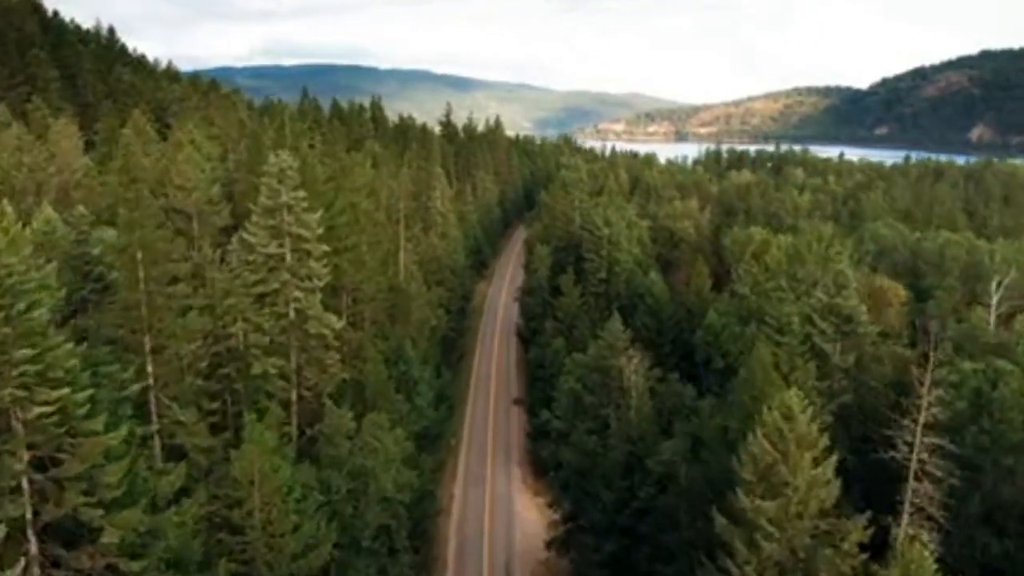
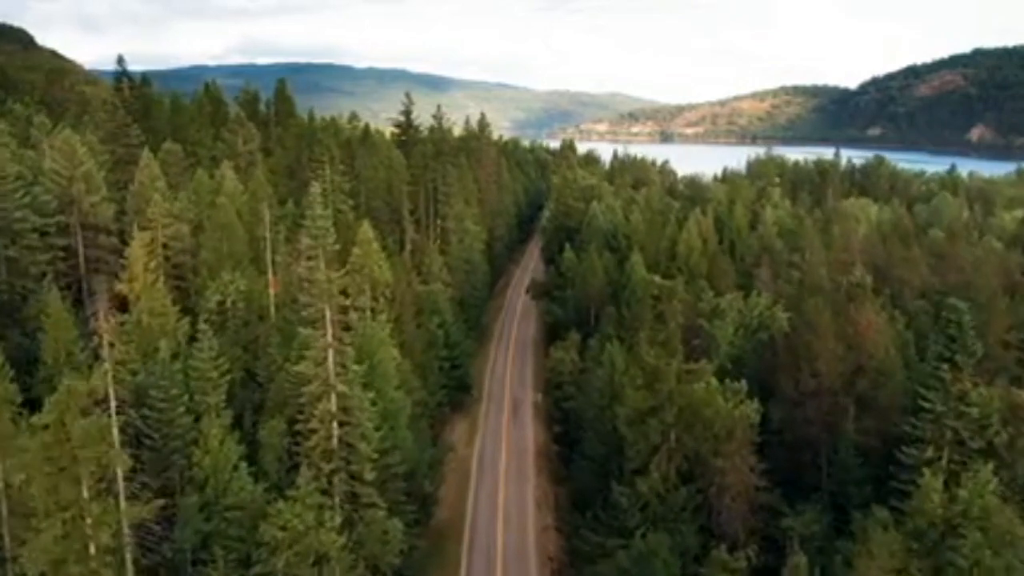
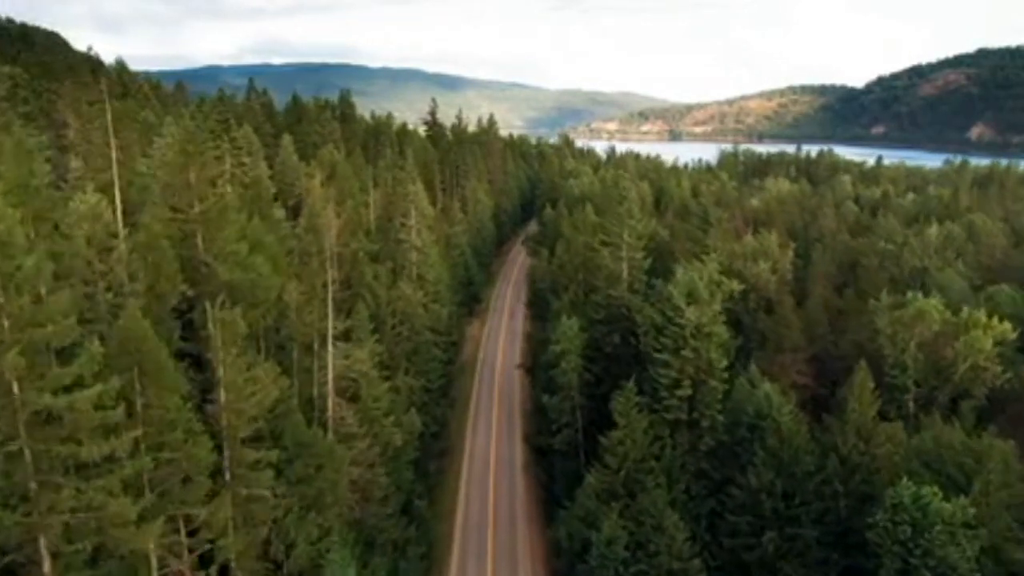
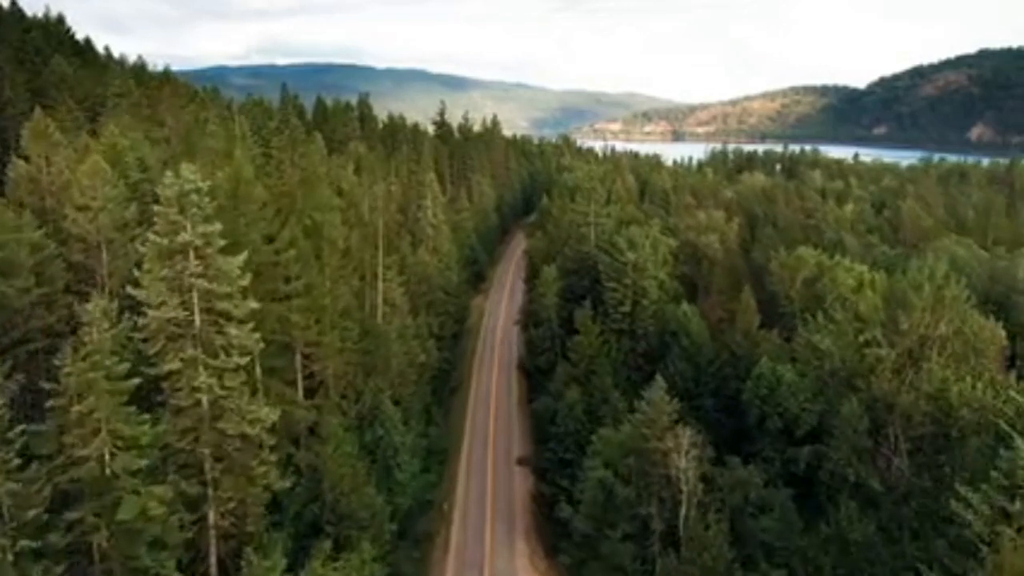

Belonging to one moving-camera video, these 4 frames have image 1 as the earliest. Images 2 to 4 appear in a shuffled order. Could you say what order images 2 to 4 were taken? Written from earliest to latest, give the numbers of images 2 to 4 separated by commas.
4, 3, 2
